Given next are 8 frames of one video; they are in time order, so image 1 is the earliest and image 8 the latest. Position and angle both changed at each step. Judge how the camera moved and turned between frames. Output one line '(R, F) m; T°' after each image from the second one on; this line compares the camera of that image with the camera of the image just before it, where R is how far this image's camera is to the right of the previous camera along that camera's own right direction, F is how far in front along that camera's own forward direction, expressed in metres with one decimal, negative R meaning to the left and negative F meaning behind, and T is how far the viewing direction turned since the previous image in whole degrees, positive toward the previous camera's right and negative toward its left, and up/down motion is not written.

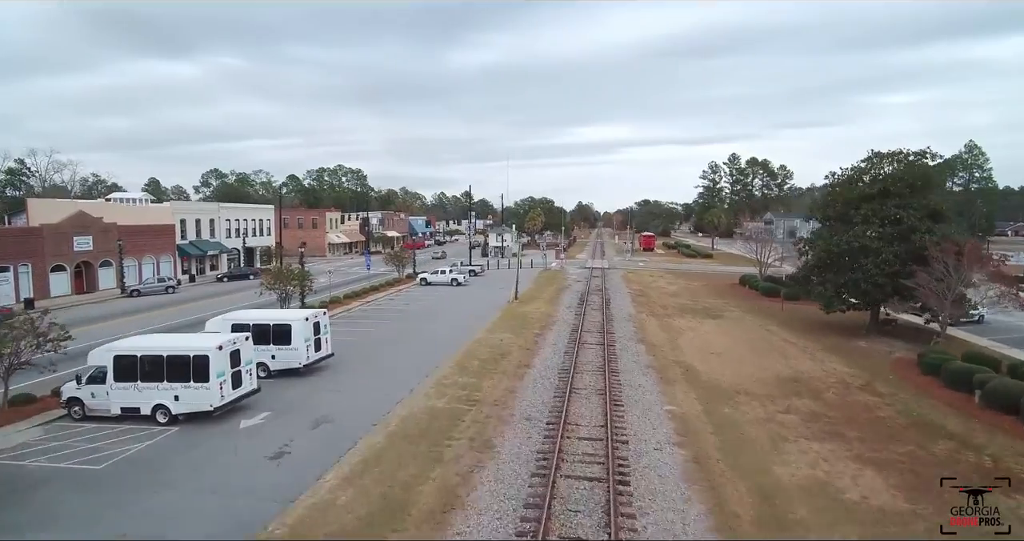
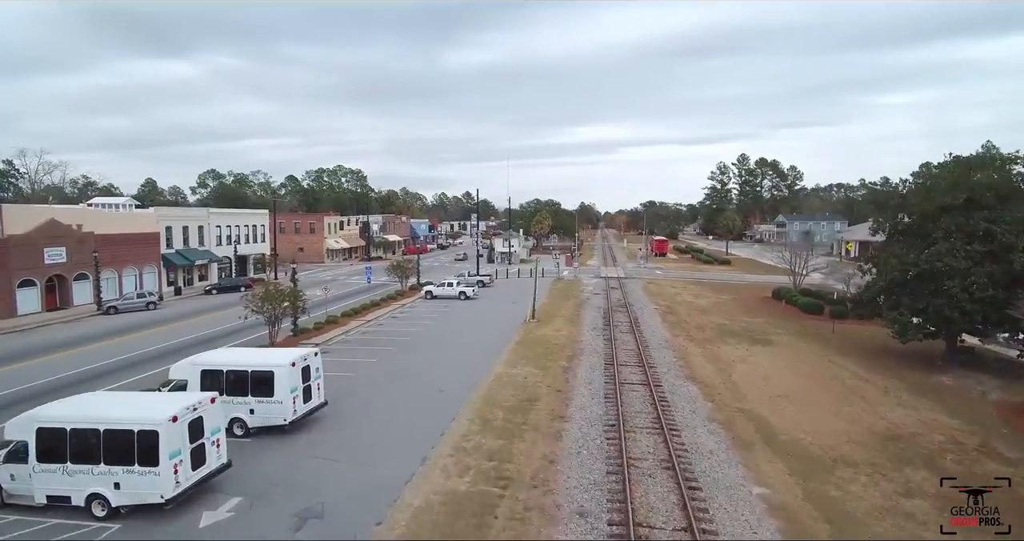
(-1.0, +3.7) m; 0°
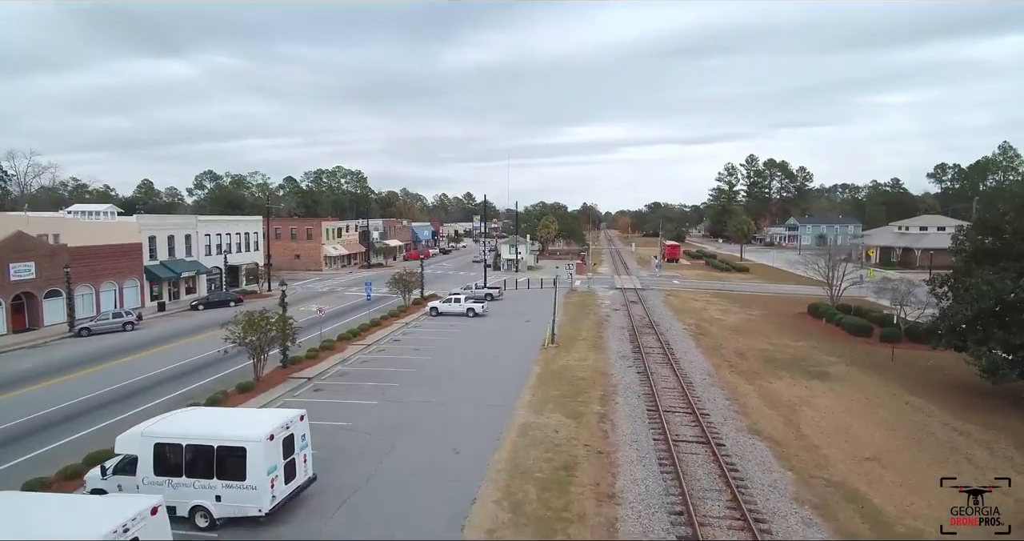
(-0.9, +3.5) m; 0°
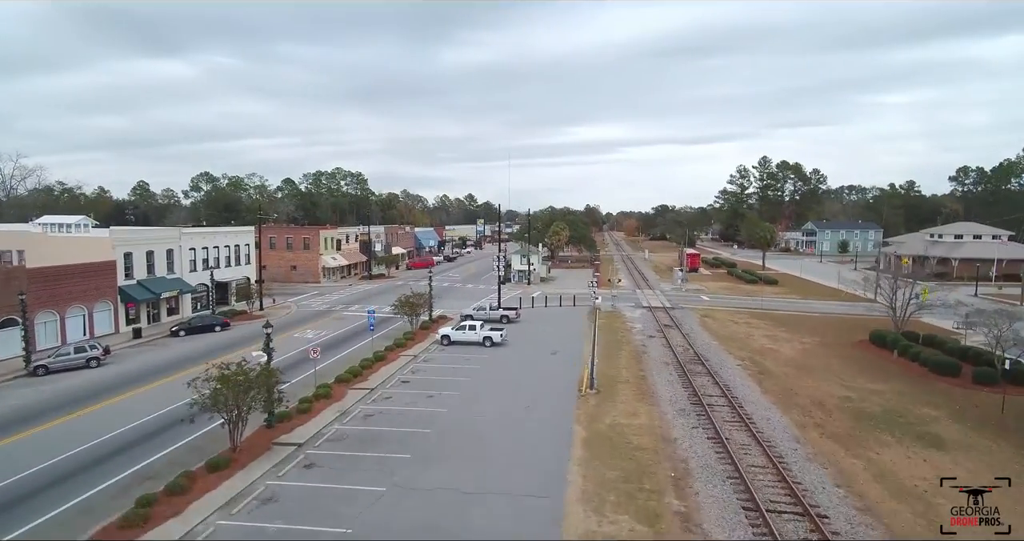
(-1.4, +4.7) m; 0°
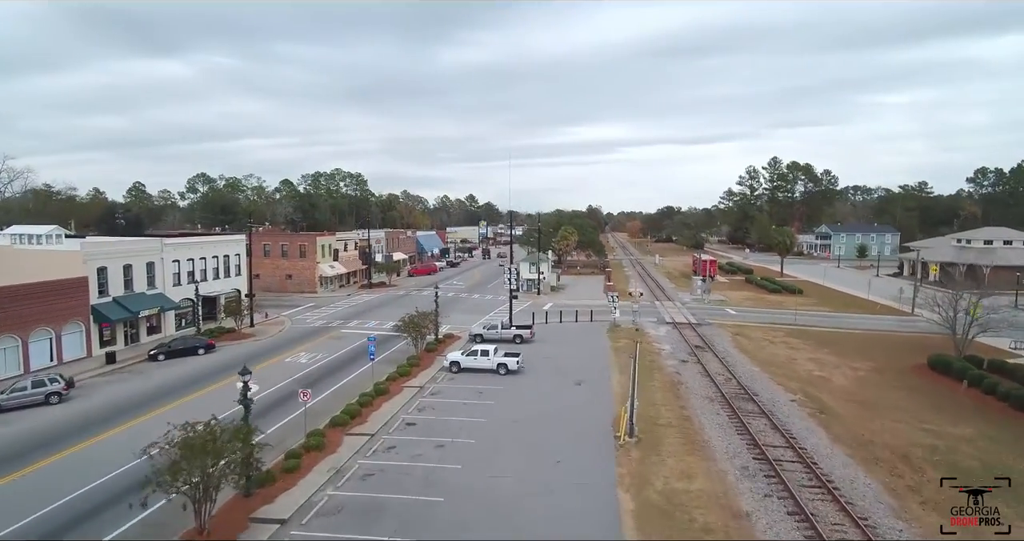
(-1.0, +3.7) m; 0°
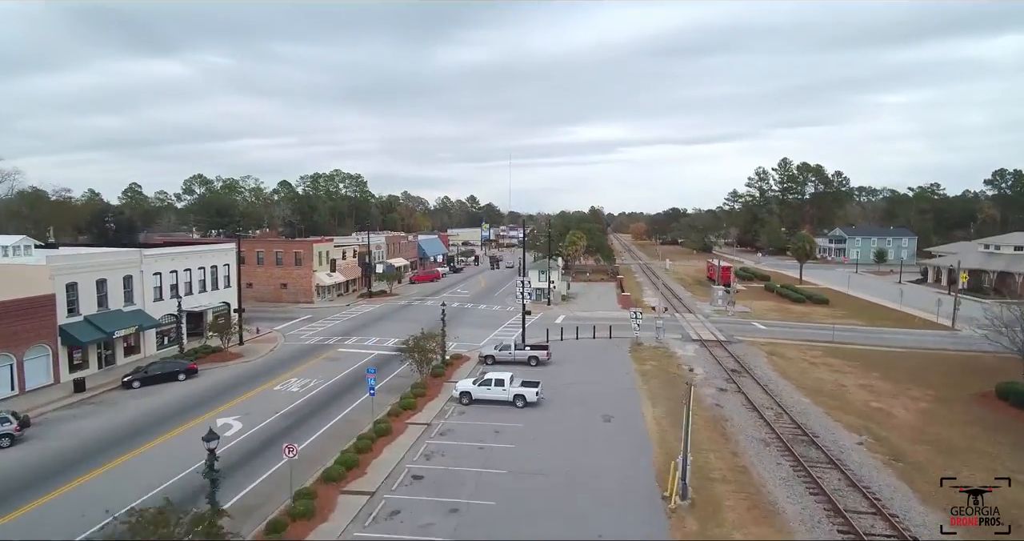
(-0.9, +3.5) m; 0°
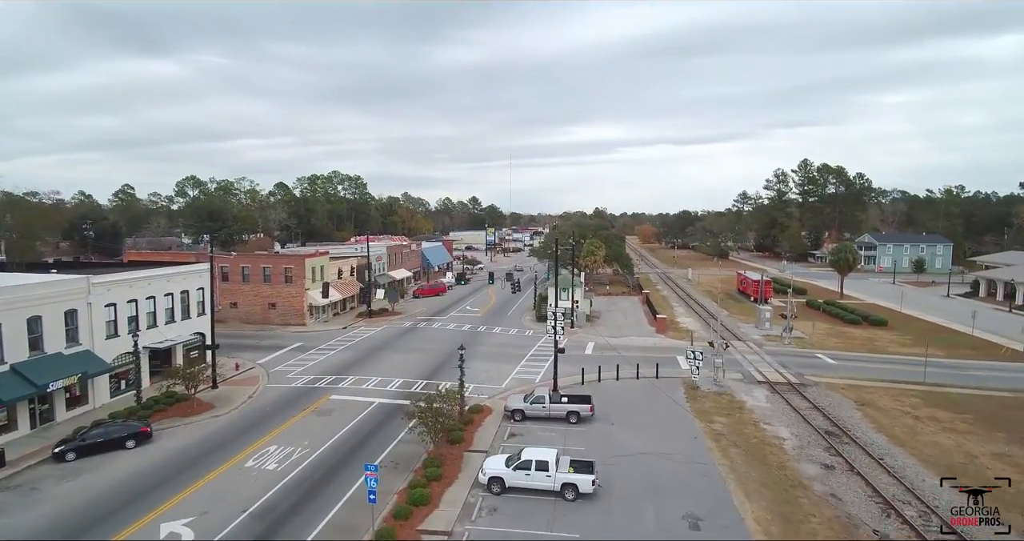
(-1.7, +6.6) m; 0°
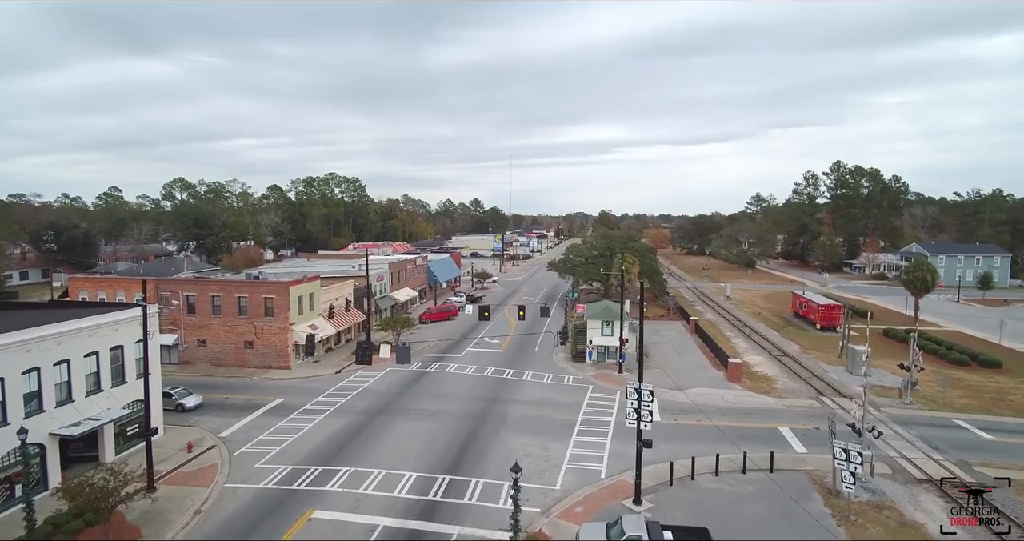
(-2.6, +9.5) m; 0°
